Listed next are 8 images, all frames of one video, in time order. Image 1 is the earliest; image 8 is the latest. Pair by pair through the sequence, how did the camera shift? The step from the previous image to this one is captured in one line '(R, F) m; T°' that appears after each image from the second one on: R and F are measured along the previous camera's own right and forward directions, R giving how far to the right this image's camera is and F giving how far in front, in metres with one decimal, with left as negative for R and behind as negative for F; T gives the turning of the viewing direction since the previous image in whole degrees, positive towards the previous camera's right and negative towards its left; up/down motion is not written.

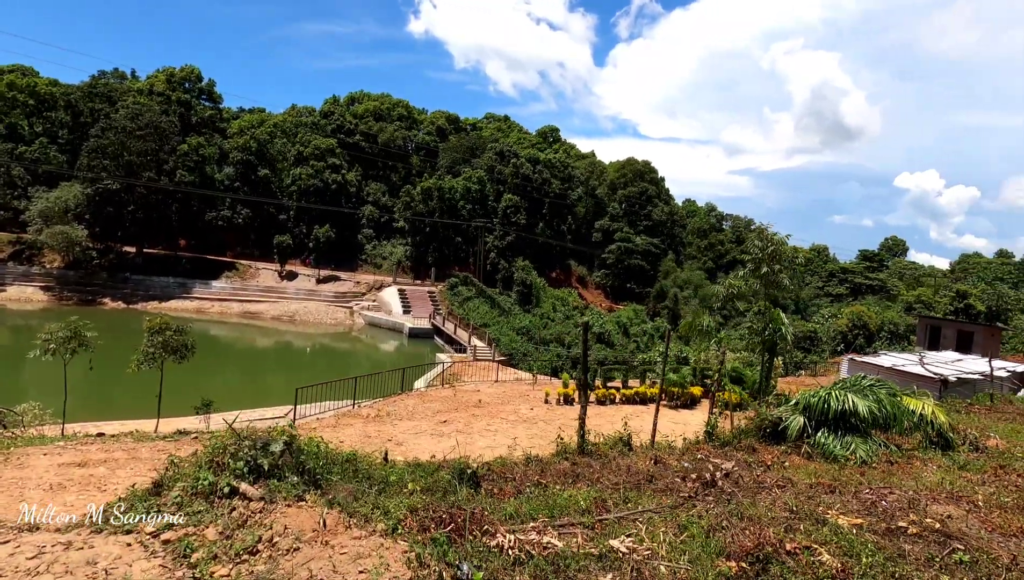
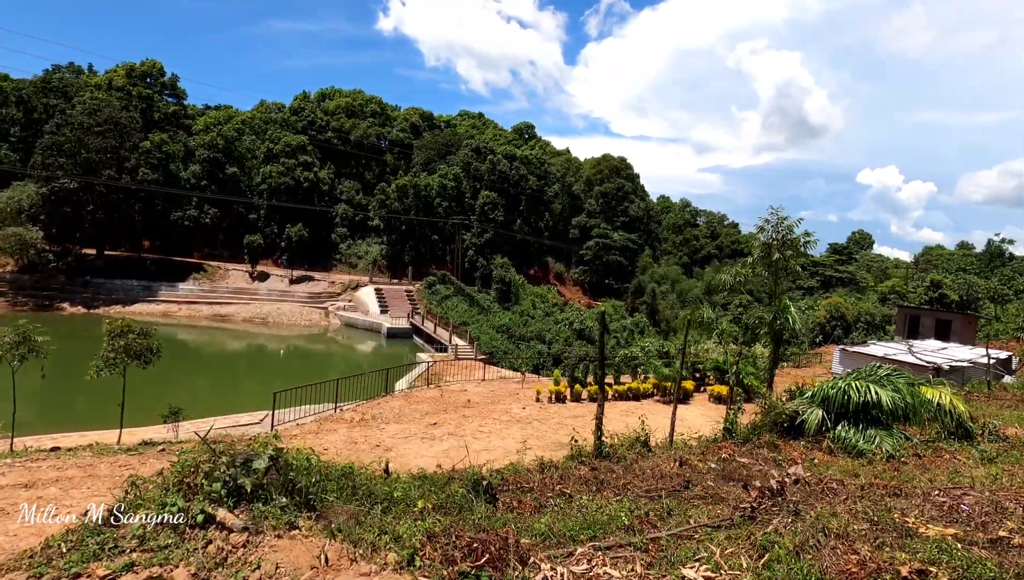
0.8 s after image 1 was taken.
(-0.3, +0.5) m; +3°
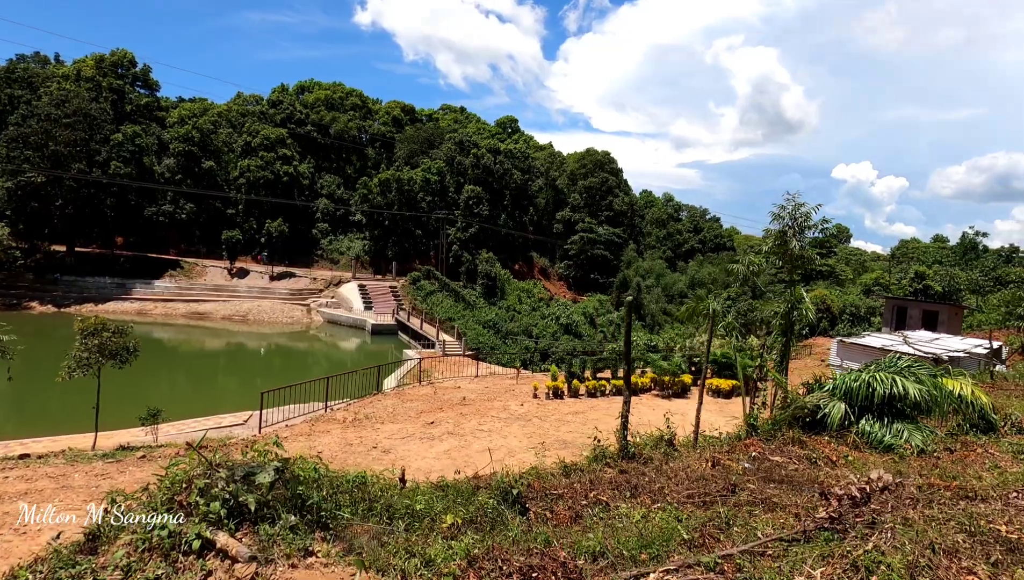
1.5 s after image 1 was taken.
(-0.3, +0.4) m; +2°
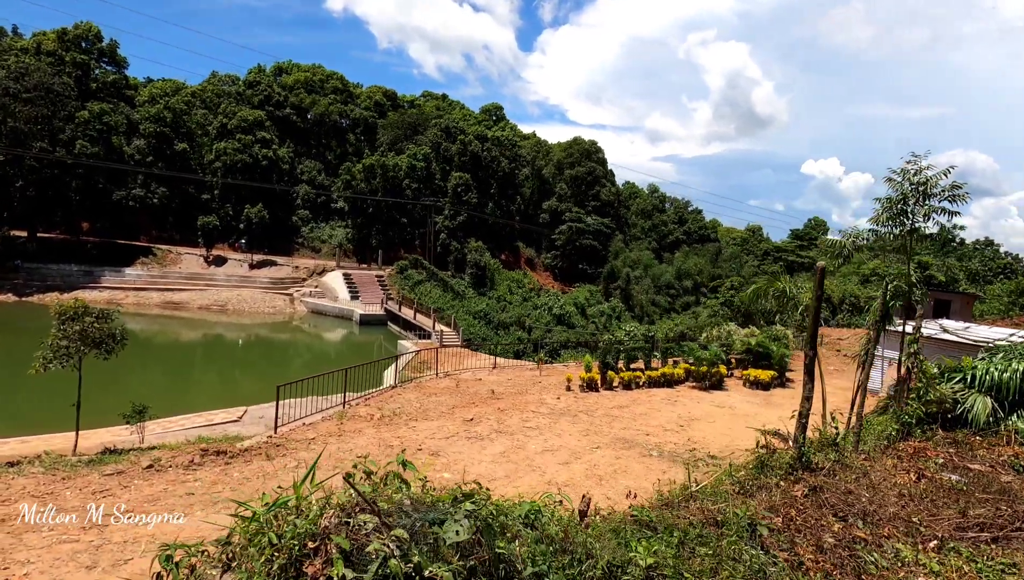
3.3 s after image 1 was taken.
(-1.2, +1.1) m; +3°
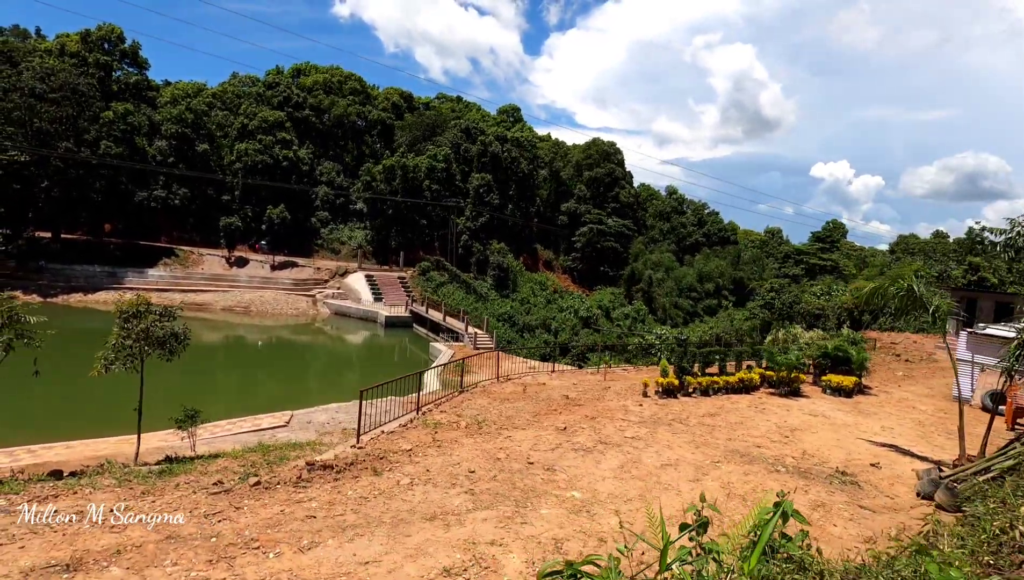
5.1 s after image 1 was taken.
(-1.3, +0.7) m; -1°
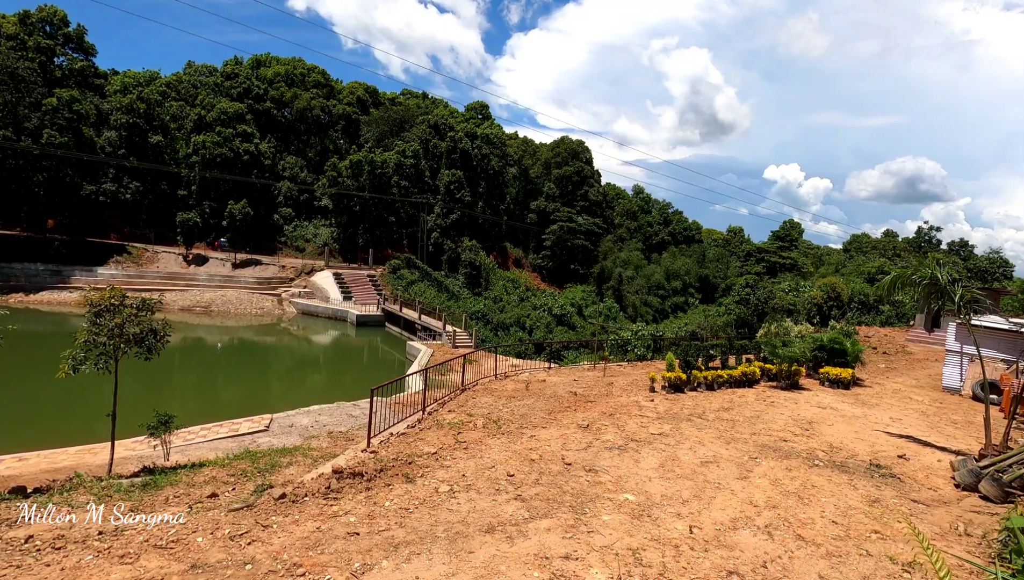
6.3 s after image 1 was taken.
(-0.8, +0.5) m; +4°
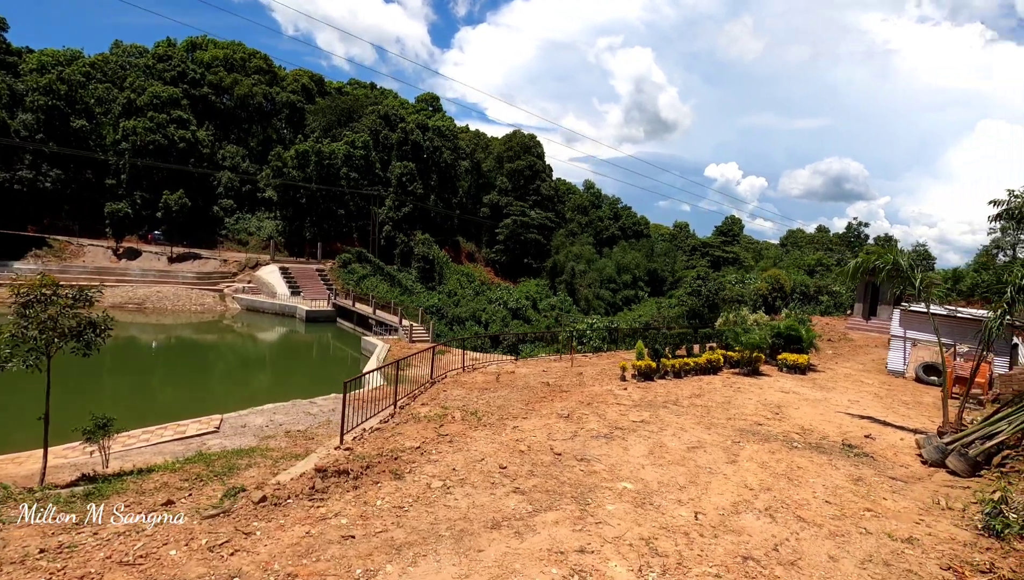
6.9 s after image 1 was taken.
(-0.4, +0.3) m; +5°
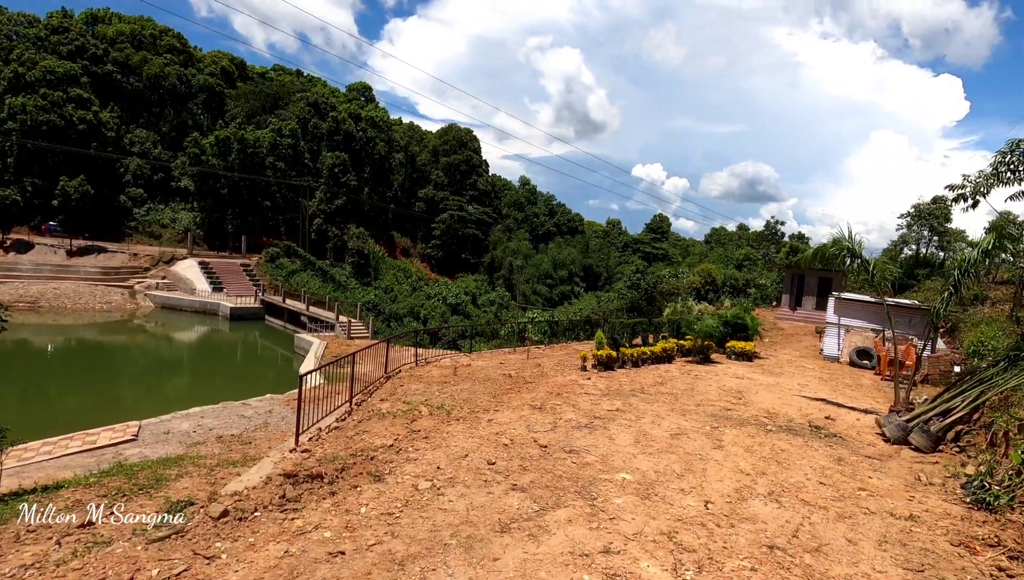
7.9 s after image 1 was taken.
(-0.5, +0.5) m; +7°
